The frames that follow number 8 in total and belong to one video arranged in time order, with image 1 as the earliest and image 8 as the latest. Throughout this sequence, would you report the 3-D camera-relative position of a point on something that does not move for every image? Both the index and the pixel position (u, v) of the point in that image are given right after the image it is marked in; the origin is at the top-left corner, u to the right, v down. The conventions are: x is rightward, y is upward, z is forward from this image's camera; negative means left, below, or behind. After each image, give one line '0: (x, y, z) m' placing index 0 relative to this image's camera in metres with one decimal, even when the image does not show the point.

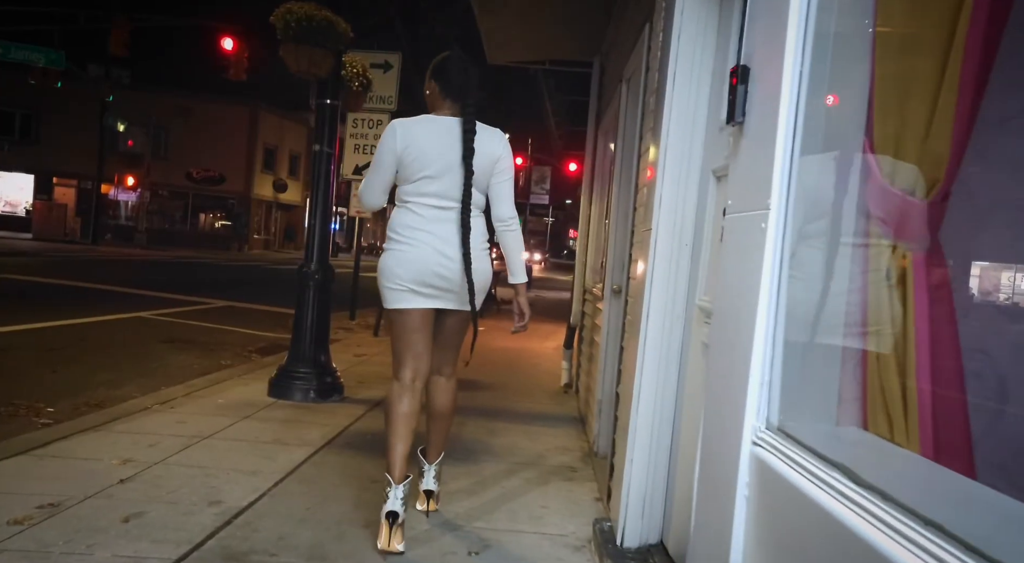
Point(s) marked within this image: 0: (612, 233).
0: (+0.7, +0.3, +6.4) m
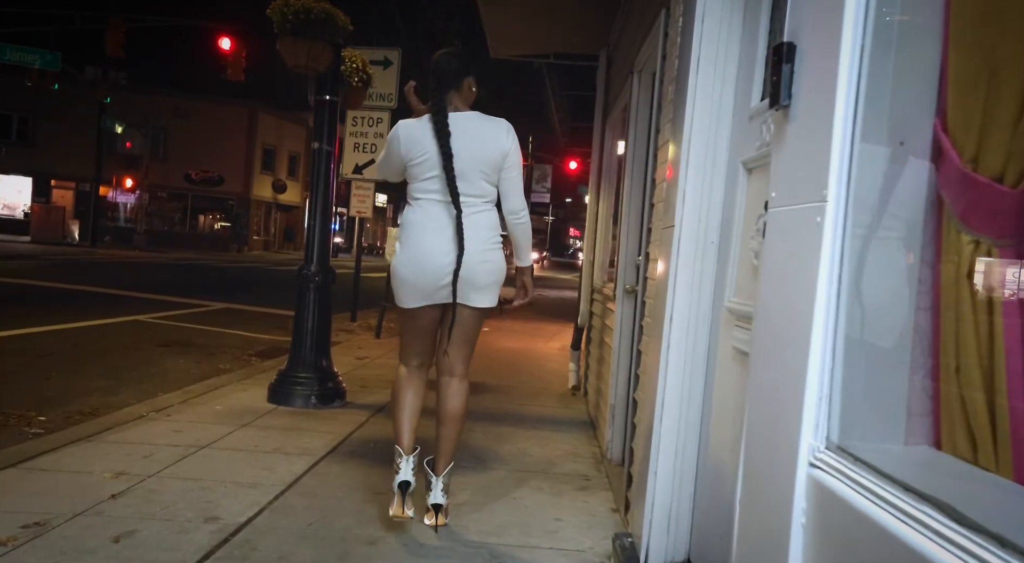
0: (+0.7, +0.3, +6.2) m
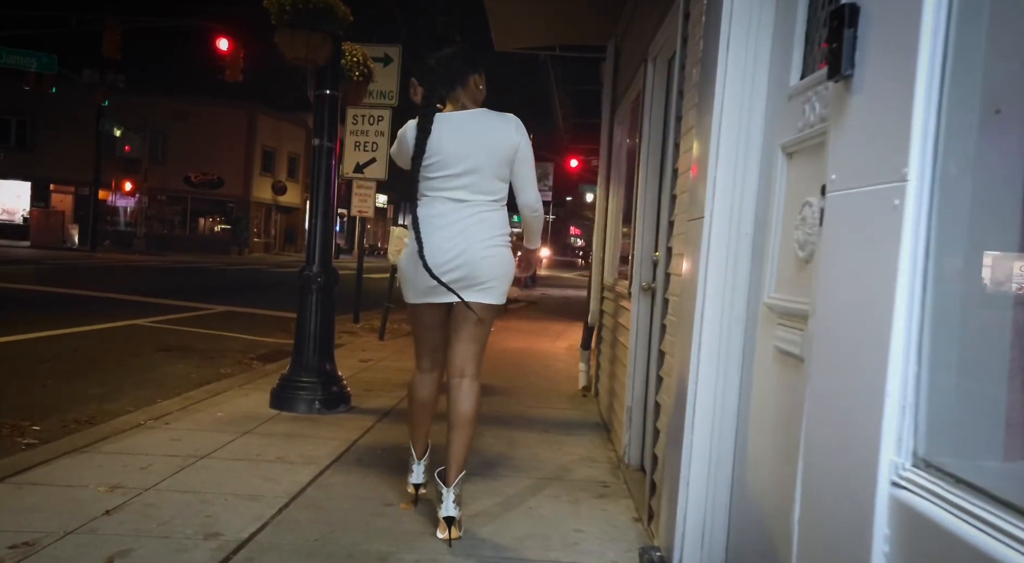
0: (+0.8, +0.3, +6.0) m
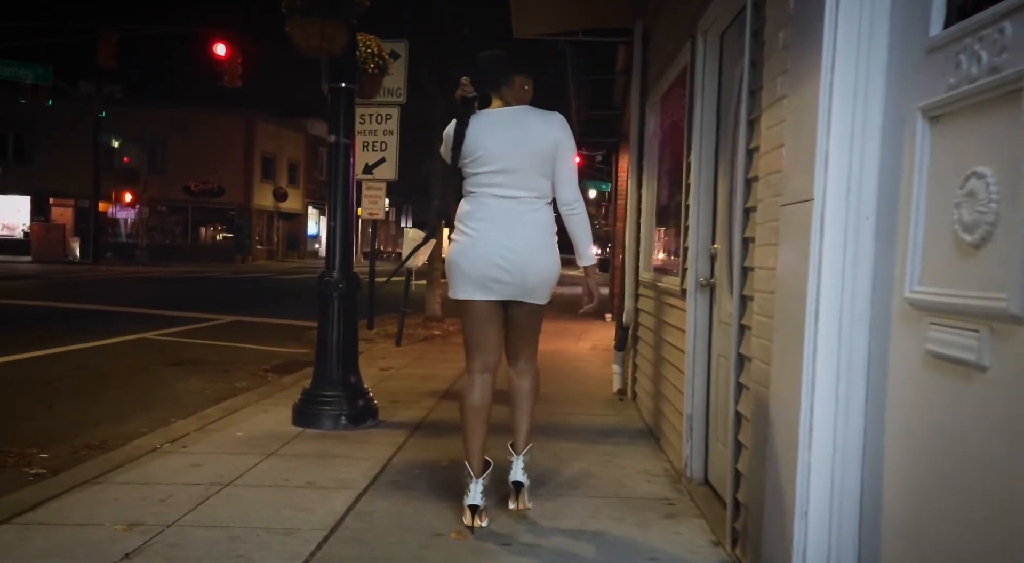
0: (+1.0, +0.4, +5.5) m
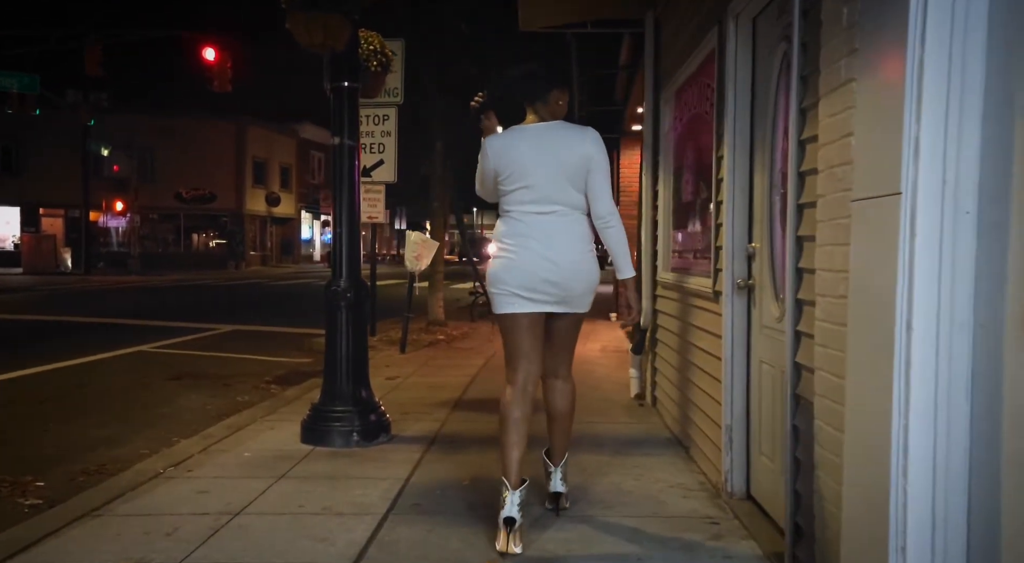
0: (+1.1, +0.4, +5.2) m
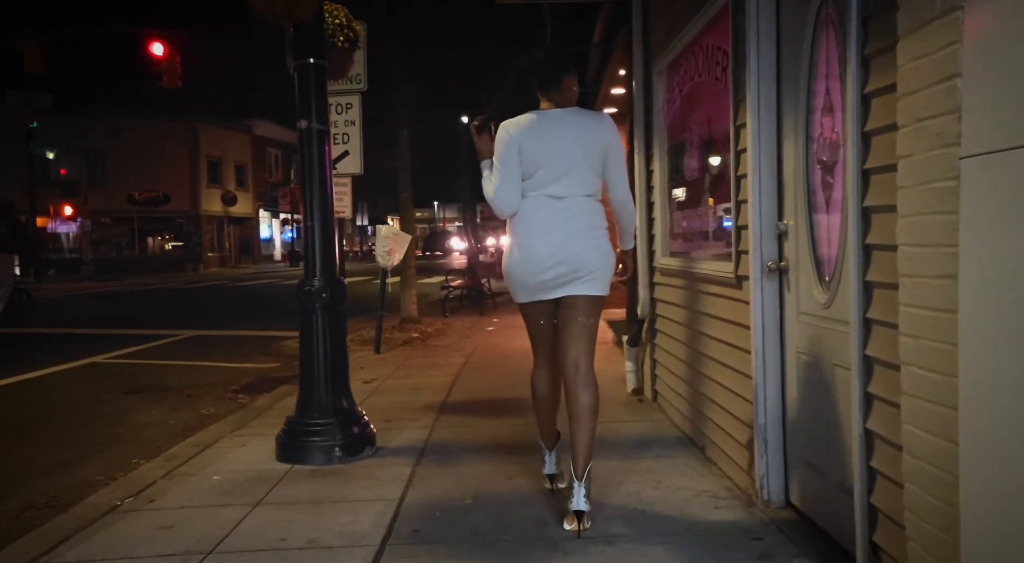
0: (+1.1, +0.4, +4.6) m
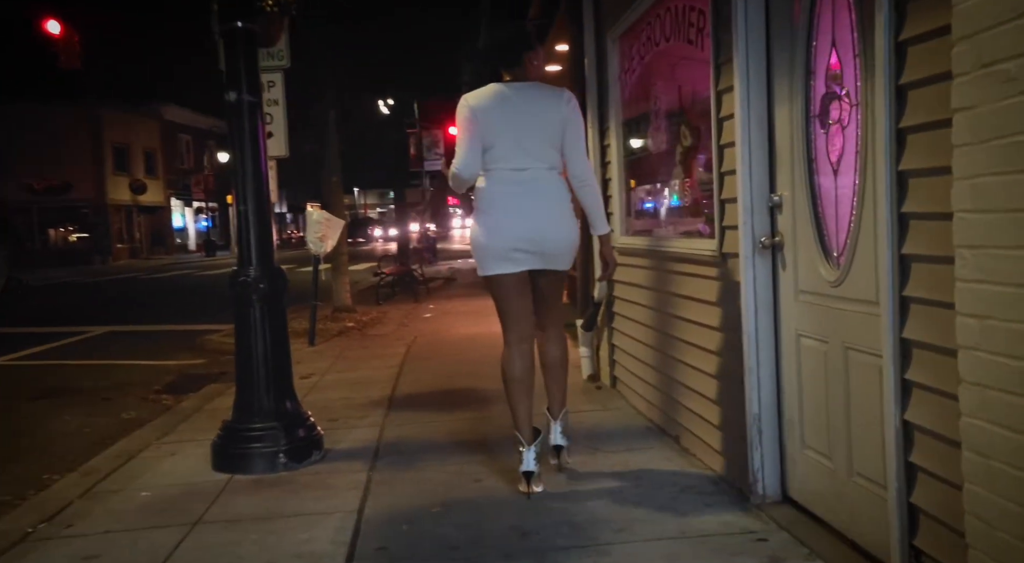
0: (+0.9, +0.5, +4.2) m
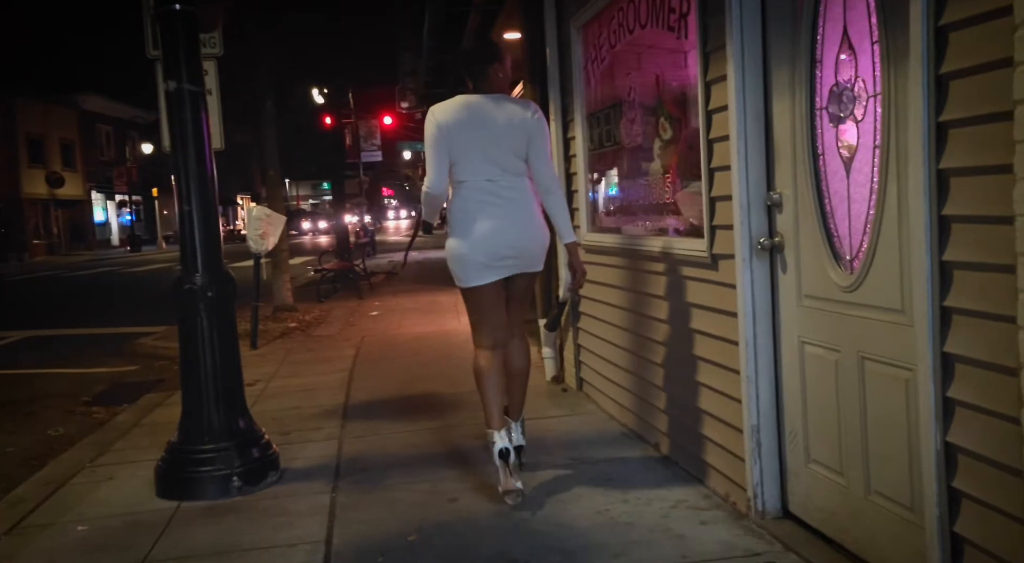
0: (+0.8, +0.5, +4.0) m
